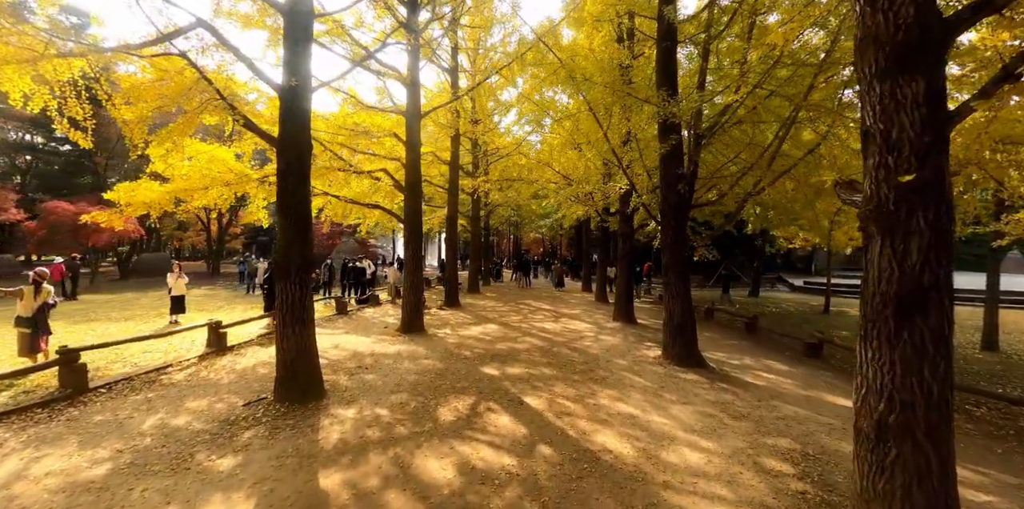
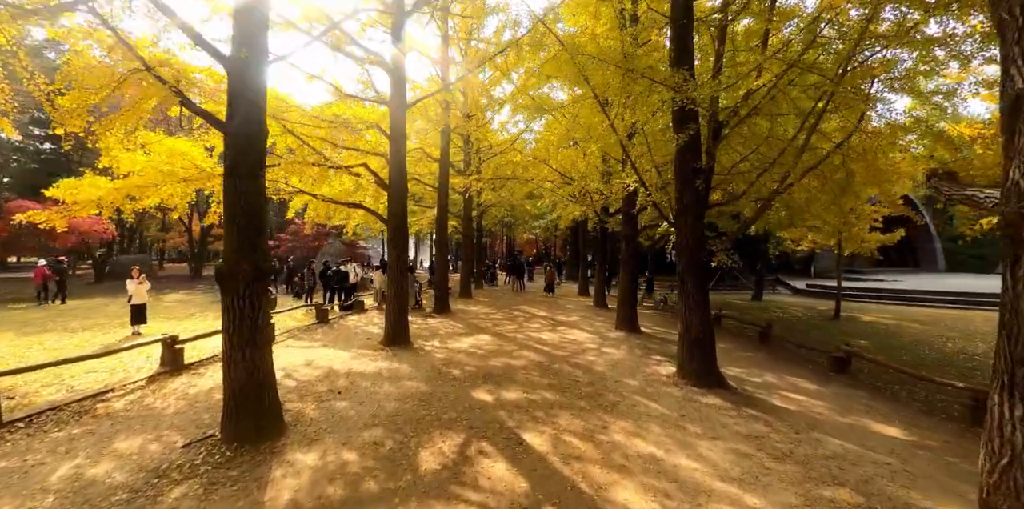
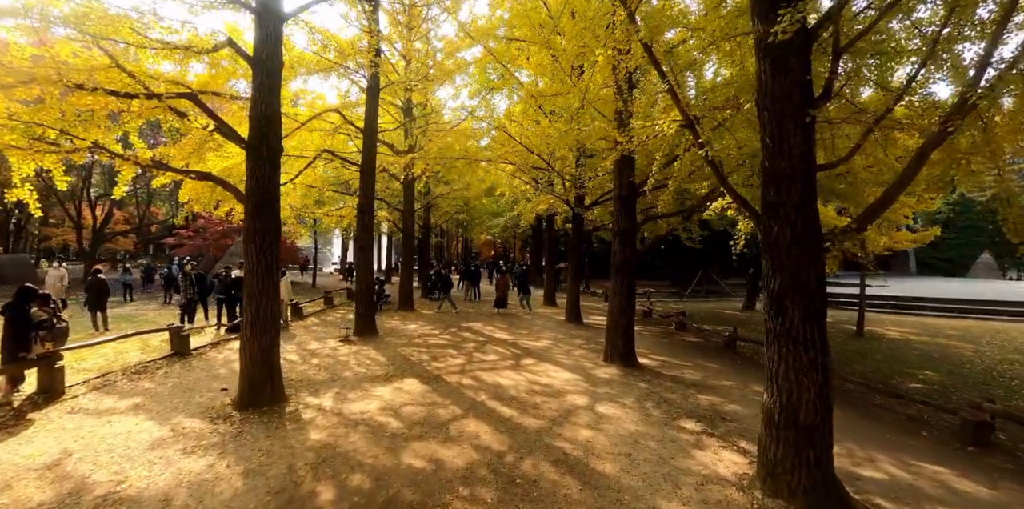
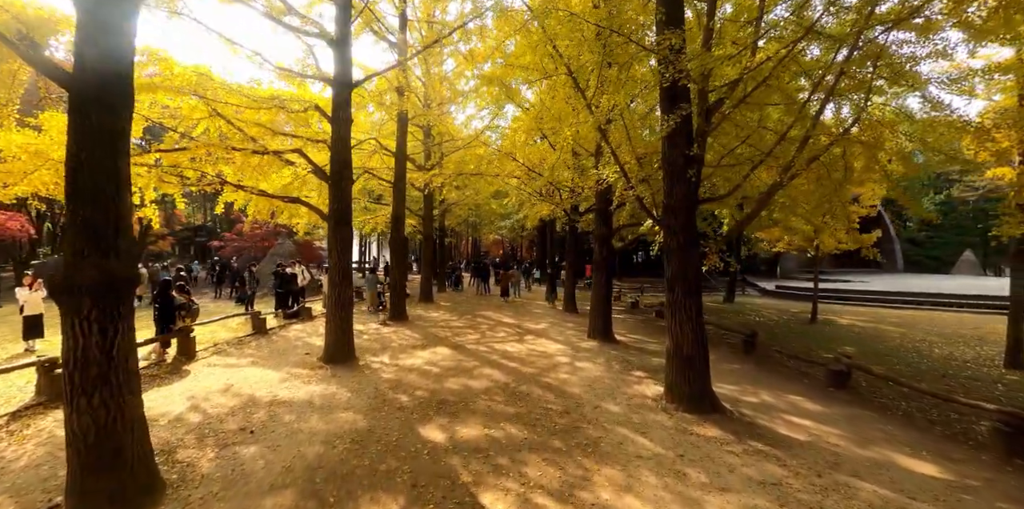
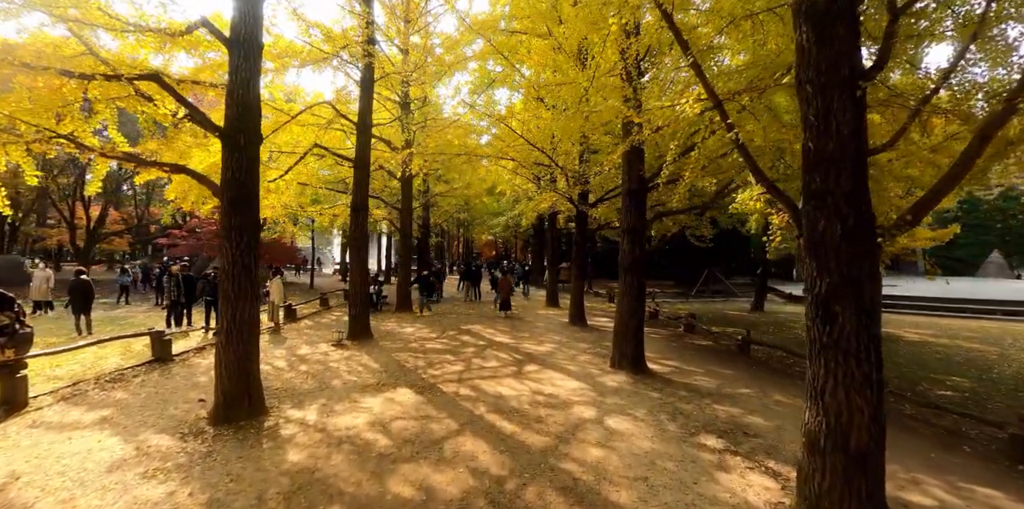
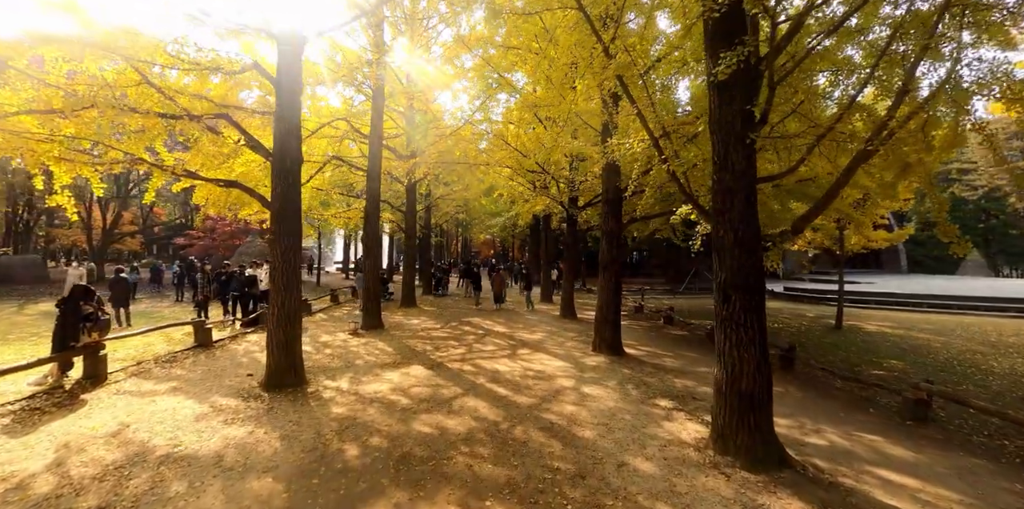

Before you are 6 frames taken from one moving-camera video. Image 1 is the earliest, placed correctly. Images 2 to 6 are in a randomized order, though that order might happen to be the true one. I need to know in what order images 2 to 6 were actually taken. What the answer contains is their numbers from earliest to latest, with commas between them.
2, 4, 6, 3, 5
